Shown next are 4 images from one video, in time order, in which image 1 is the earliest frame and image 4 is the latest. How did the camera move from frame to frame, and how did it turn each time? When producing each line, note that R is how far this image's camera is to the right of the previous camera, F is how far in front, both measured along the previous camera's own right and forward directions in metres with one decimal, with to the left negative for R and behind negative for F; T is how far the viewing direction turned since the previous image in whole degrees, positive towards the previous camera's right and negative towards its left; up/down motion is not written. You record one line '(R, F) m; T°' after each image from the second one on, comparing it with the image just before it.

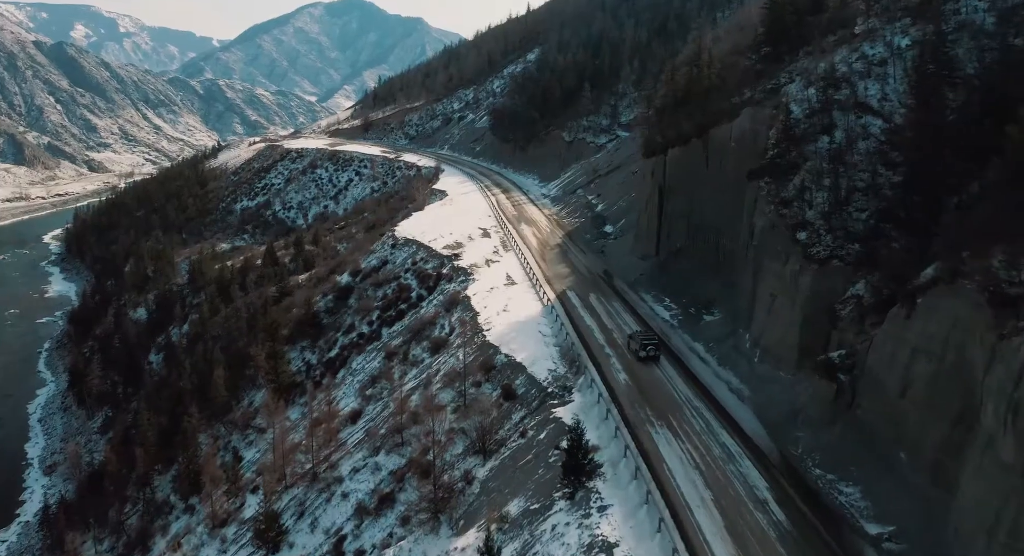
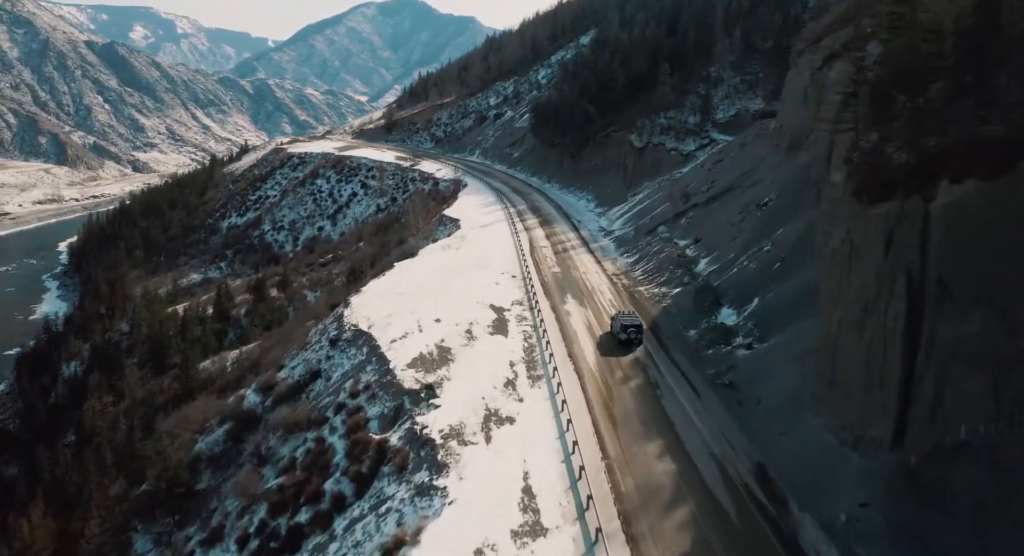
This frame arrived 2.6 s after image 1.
(+0.5, +21.6) m; -4°
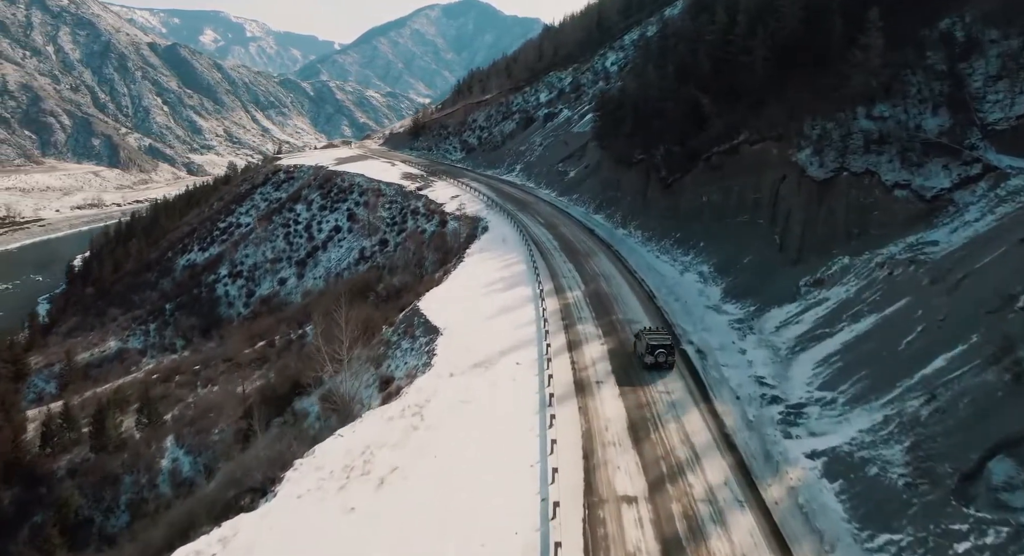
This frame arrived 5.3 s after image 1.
(+0.7, +24.4) m; -5°
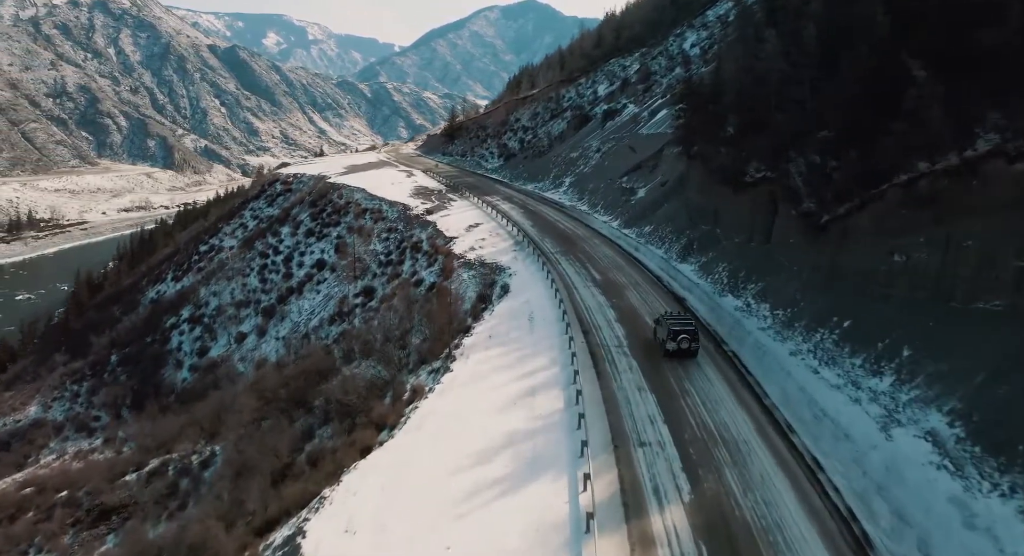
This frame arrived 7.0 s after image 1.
(+0.7, +14.0) m; -5°
